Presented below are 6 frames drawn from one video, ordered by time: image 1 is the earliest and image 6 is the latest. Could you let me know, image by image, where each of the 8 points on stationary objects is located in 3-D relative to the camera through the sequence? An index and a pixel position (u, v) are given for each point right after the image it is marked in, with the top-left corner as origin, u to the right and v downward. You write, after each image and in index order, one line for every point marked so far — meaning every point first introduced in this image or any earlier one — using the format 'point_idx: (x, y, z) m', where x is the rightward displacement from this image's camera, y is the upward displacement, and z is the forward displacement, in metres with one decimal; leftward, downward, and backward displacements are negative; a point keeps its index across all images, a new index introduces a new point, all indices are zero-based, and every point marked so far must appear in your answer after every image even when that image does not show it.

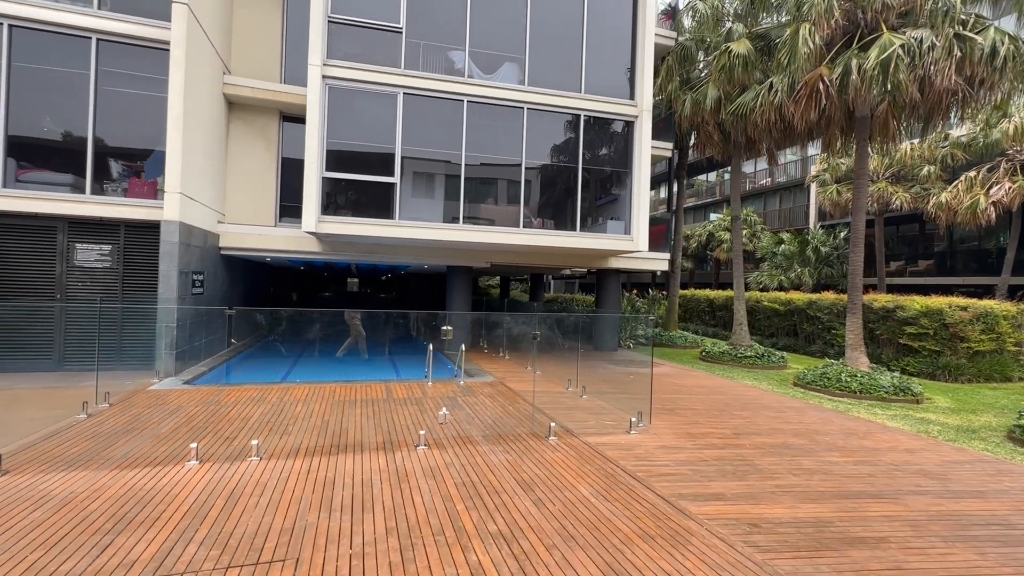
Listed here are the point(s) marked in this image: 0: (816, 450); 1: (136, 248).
0: (+3.5, -1.8, +5.5) m
1: (-6.5, +0.7, +8.3) m
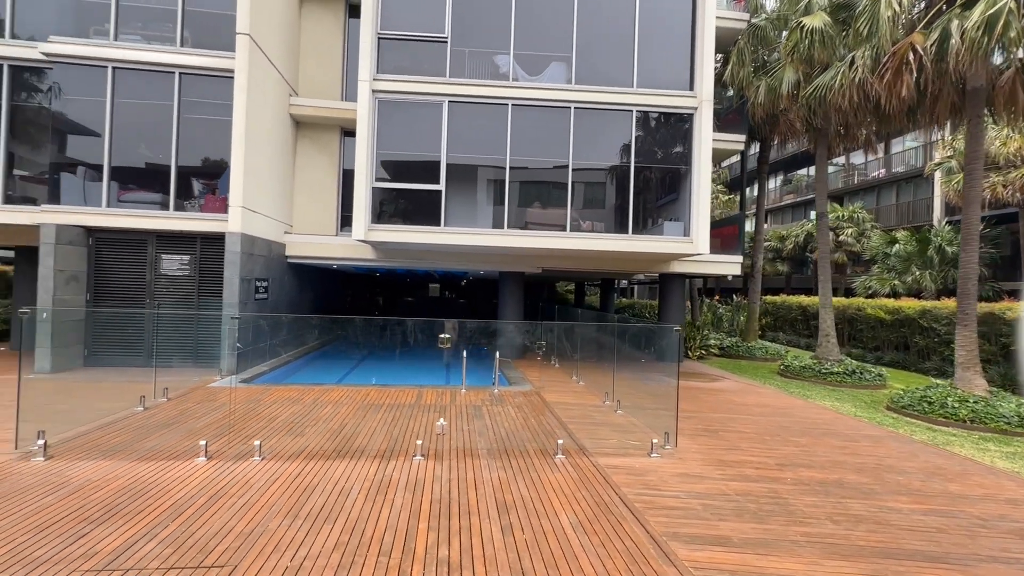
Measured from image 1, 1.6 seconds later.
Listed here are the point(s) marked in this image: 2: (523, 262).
0: (+3.5, -1.9, +4.6) m
1: (-5.8, +0.6, +9.3) m
2: (+0.3, +0.6, +11.7) m
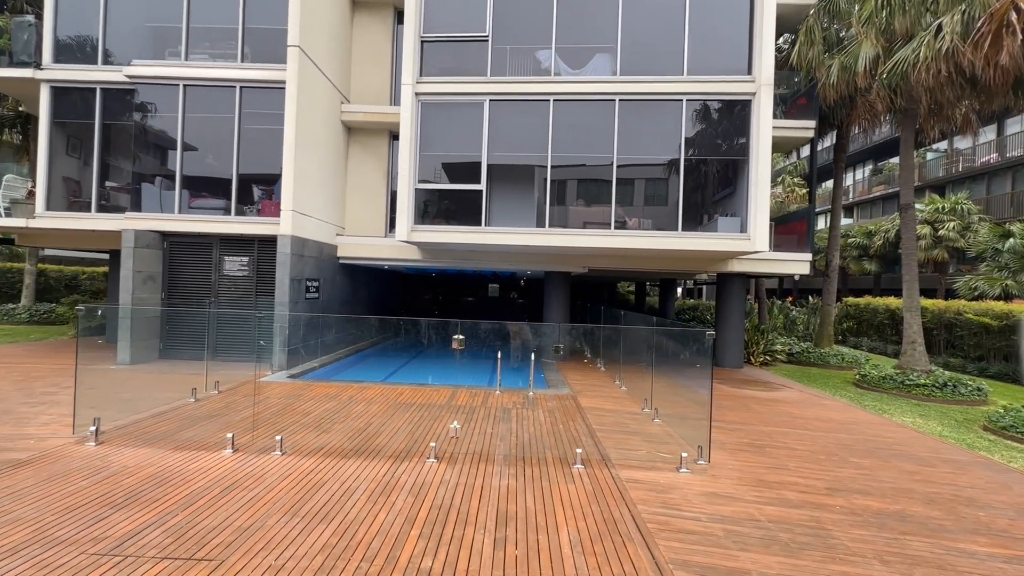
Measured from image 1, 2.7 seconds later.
0: (+3.5, -1.9, +3.9) m
1: (-5.0, +0.6, +9.8) m
2: (+1.3, +0.6, +11.4) m
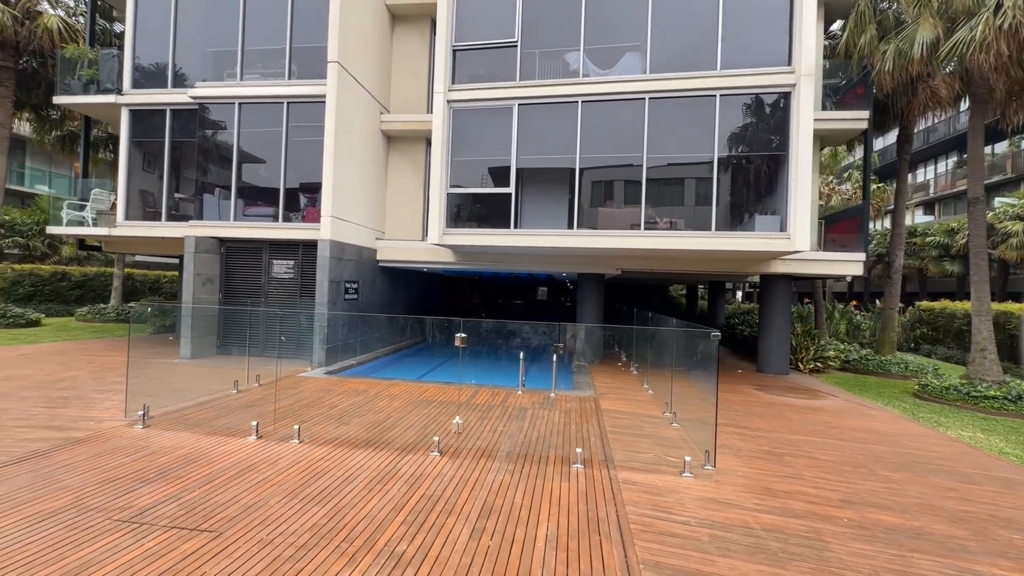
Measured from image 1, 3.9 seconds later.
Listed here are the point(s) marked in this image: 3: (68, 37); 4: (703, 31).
0: (+3.4, -1.9, +3.6) m
1: (-4.4, +0.6, +10.5) m
2: (+2.1, +0.6, +11.3) m
3: (-12.3, +6.9, +13.4) m
4: (+3.7, +5.0, +9.3) m
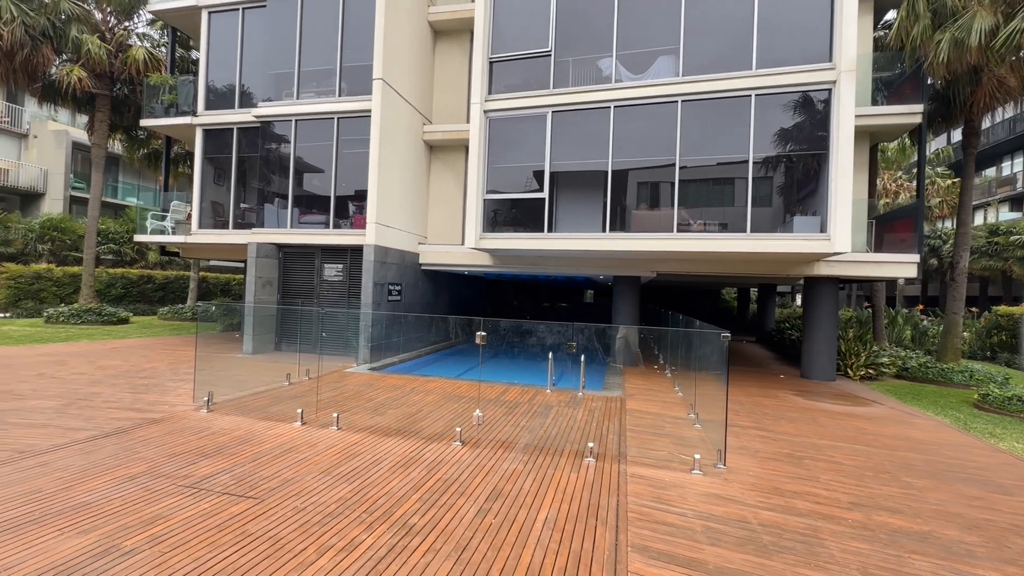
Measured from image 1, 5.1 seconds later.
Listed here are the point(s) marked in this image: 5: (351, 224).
0: (+3.4, -1.9, +3.5) m
1: (-3.6, +0.5, +11.2) m
2: (+3.0, +0.5, +11.3) m
3: (-11.1, +6.9, +15.0) m
4: (+4.3, +4.9, +9.2) m
5: (-3.7, +1.5, +11.2) m
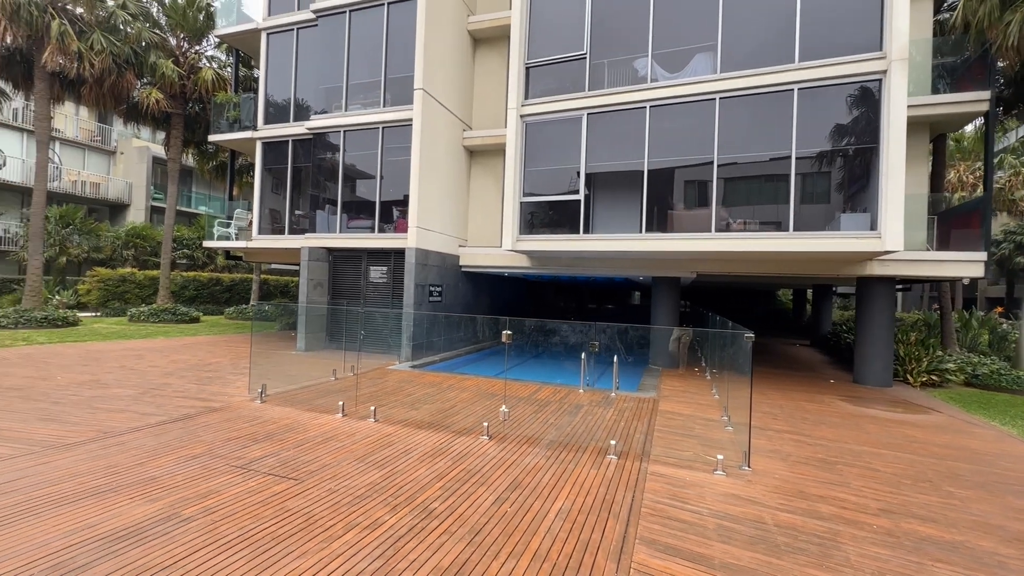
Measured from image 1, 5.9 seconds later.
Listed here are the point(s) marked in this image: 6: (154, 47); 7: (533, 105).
0: (+3.5, -1.9, +3.3) m
1: (-2.7, +0.5, +11.7) m
2: (+3.8, +0.5, +11.2) m
3: (-9.8, +6.8, +16.3) m
4: (+5.0, +4.9, +8.9) m
5: (-2.8, +1.4, +11.7) m
6: (-11.7, +7.9, +15.8) m
7: (+0.5, +4.1, +10.9) m
